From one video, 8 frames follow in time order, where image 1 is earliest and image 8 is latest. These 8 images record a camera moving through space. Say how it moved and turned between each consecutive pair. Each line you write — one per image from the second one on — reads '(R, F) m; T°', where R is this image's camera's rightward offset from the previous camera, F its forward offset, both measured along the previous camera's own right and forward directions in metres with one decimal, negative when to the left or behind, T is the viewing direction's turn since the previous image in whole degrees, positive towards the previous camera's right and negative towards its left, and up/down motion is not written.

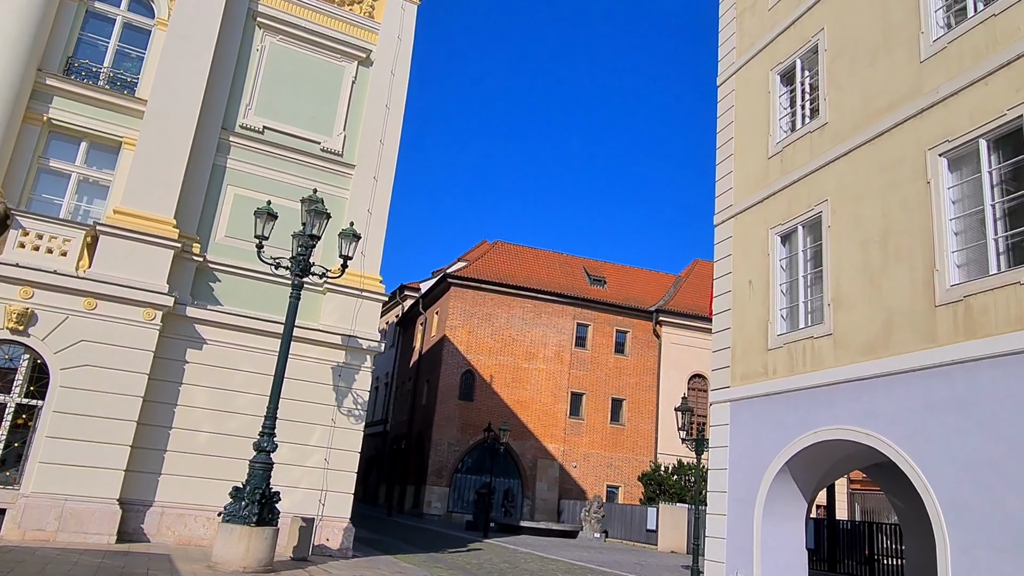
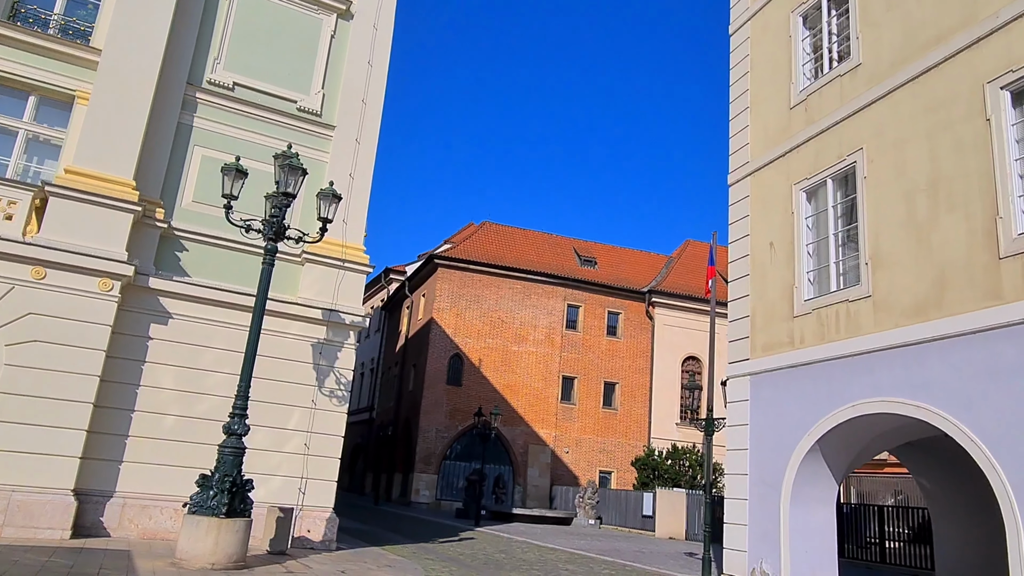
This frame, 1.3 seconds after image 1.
(-0.2, +1.1) m; +1°
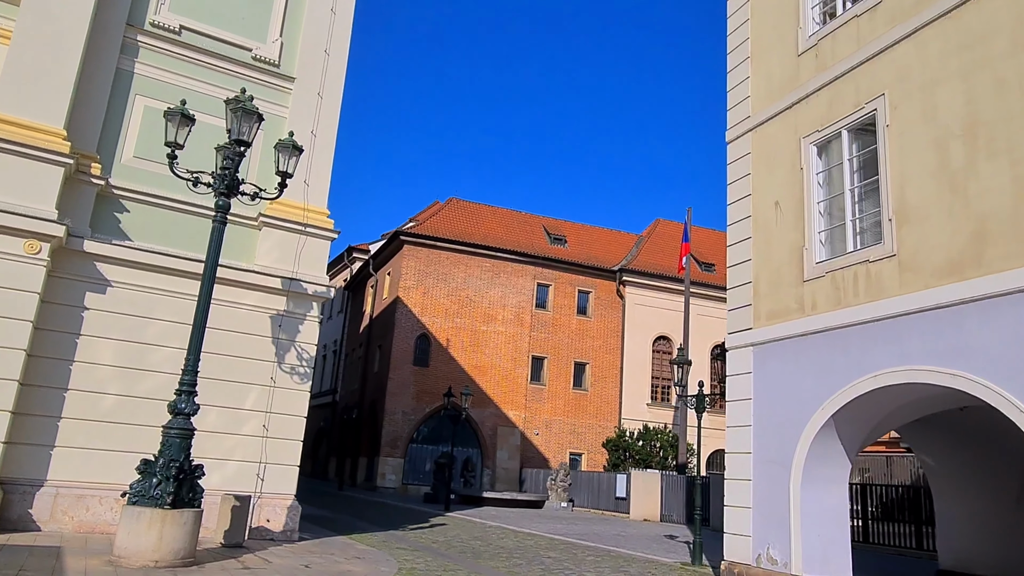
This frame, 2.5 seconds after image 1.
(-0.3, +1.0) m; +3°
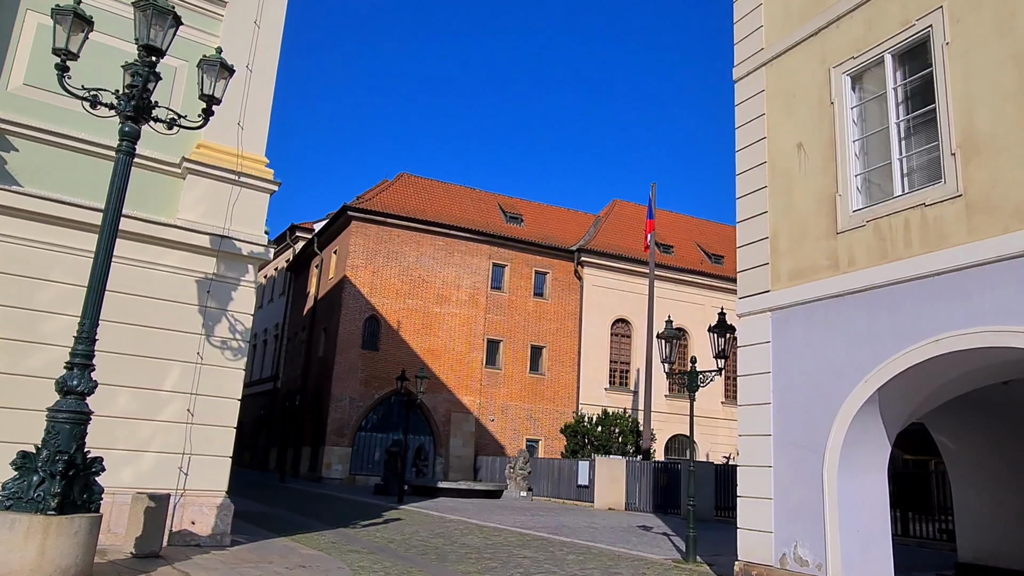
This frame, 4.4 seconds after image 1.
(-0.4, +1.6) m; +4°
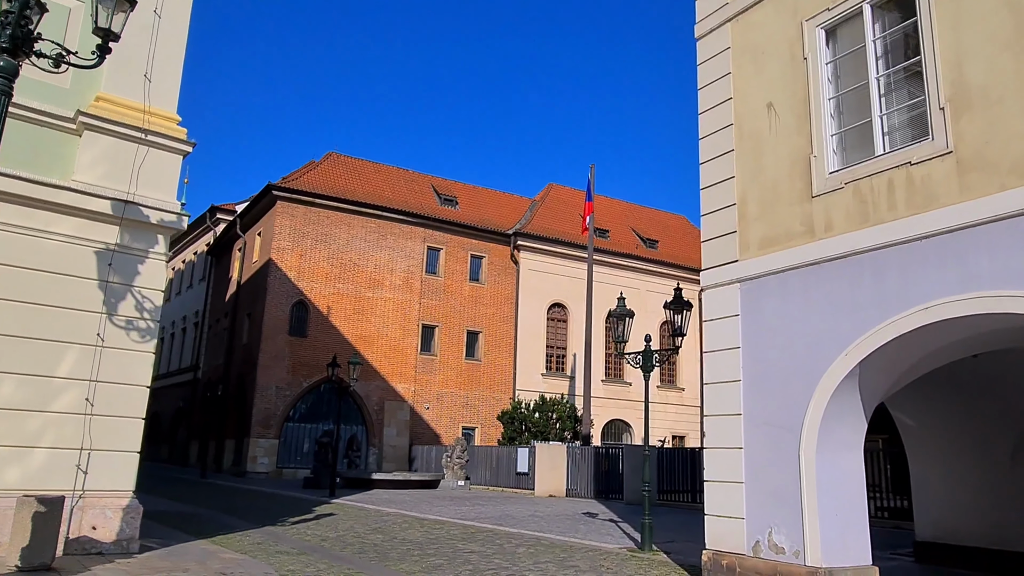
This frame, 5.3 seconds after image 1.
(-0.2, +0.8) m; +5°
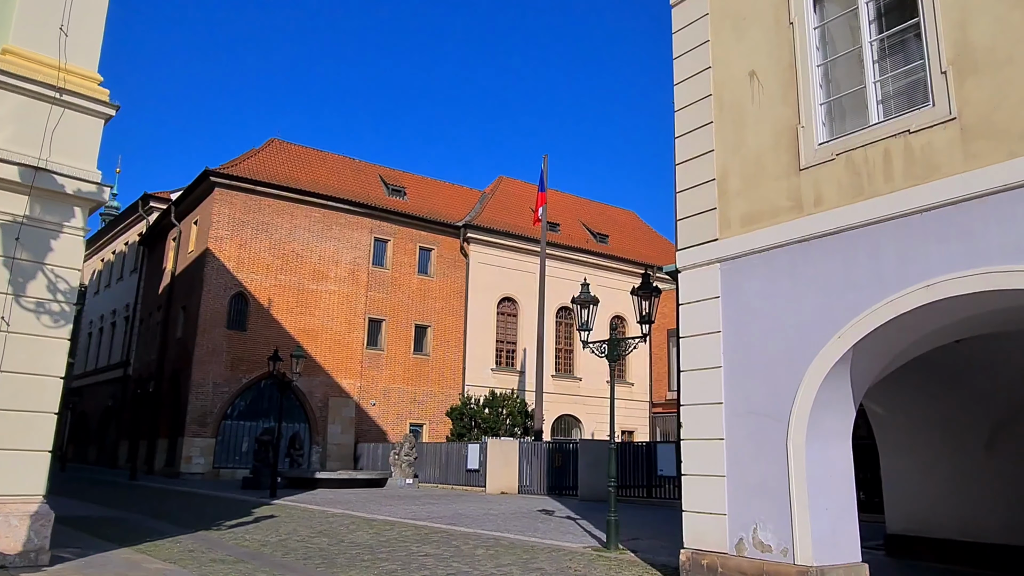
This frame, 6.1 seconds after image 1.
(-0.2, +0.7) m; +4°
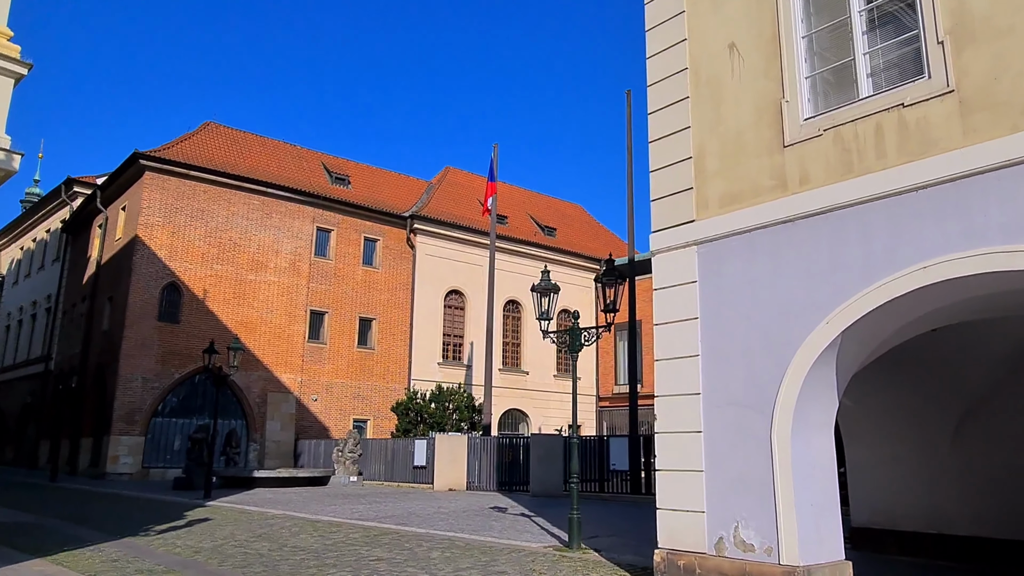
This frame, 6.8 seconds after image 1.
(-0.2, +0.6) m; +5°
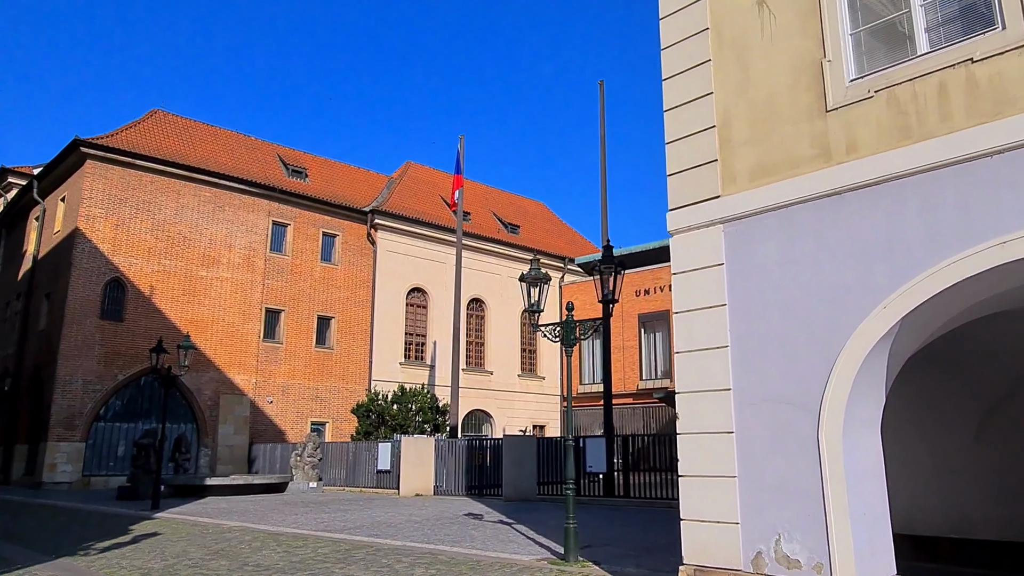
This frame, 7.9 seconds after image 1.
(-0.4, +0.9) m; +4°
